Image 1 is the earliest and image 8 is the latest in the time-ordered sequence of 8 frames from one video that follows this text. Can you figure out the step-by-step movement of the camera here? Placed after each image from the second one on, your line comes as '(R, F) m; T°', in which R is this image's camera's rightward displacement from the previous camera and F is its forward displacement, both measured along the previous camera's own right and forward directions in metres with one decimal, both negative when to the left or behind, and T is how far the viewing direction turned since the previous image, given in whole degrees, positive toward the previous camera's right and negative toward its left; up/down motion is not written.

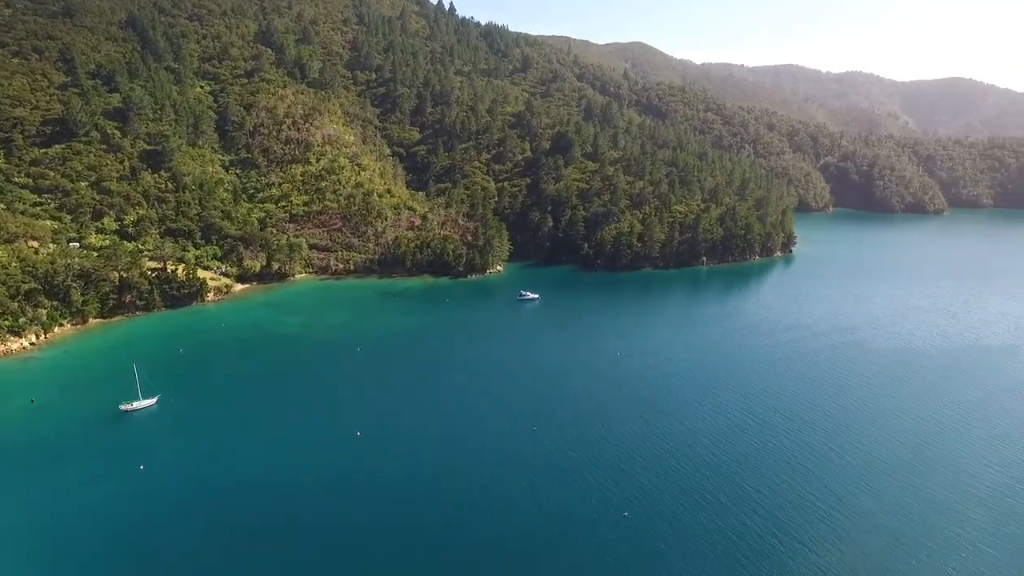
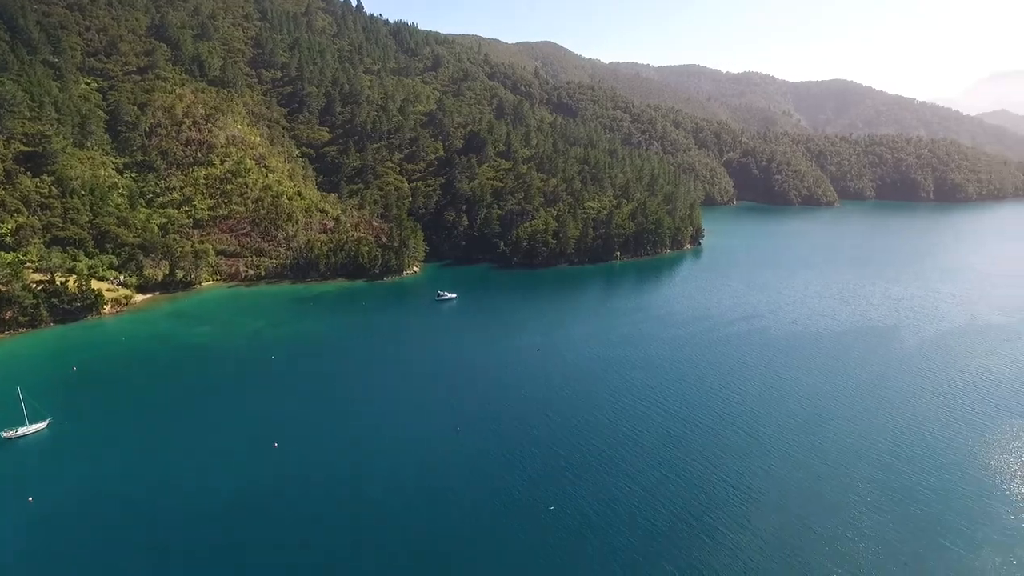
(+0.7, +3.6) m; +7°
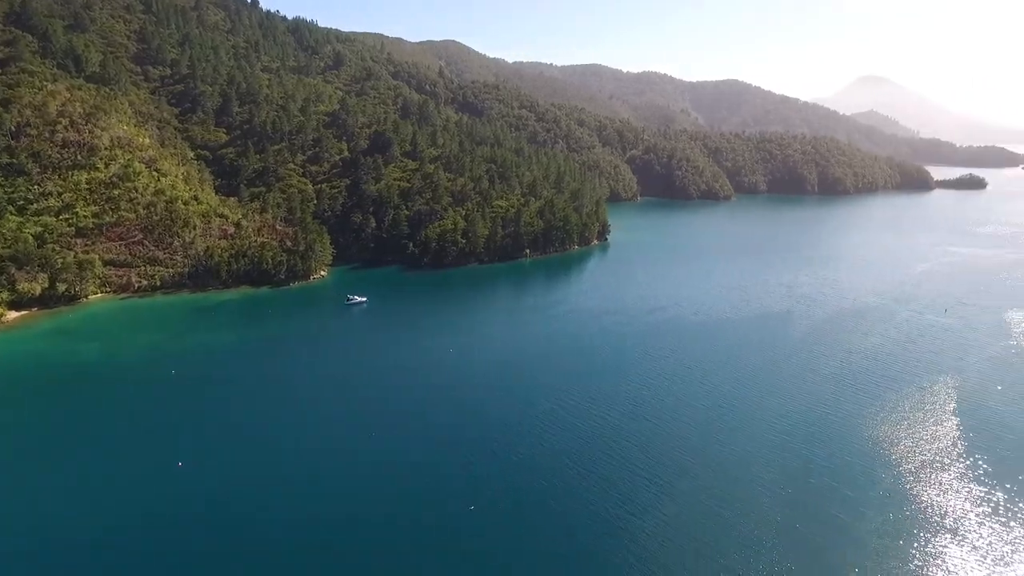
(+0.4, +0.2) m; +7°
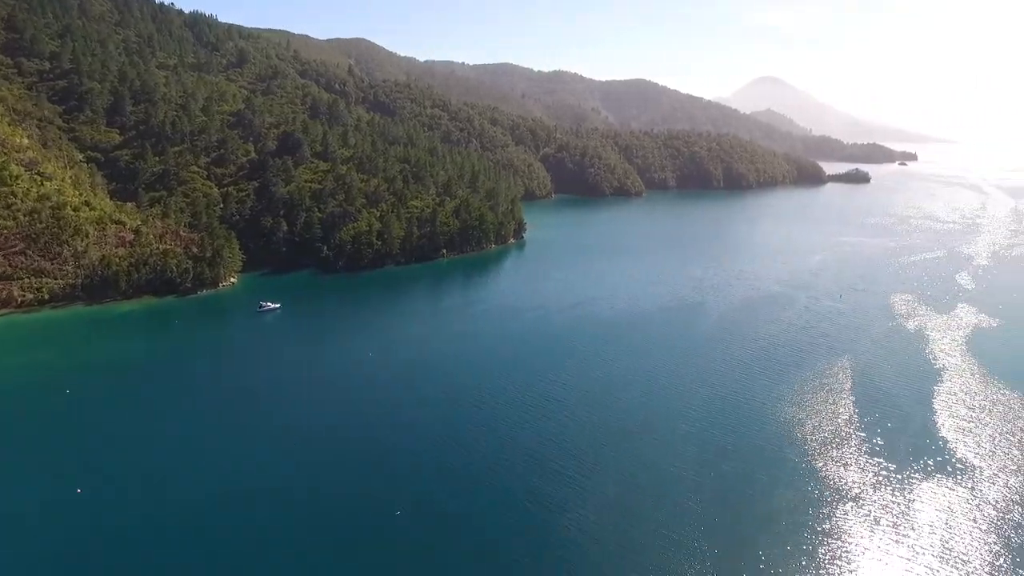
(0.0, -0.1) m; +7°
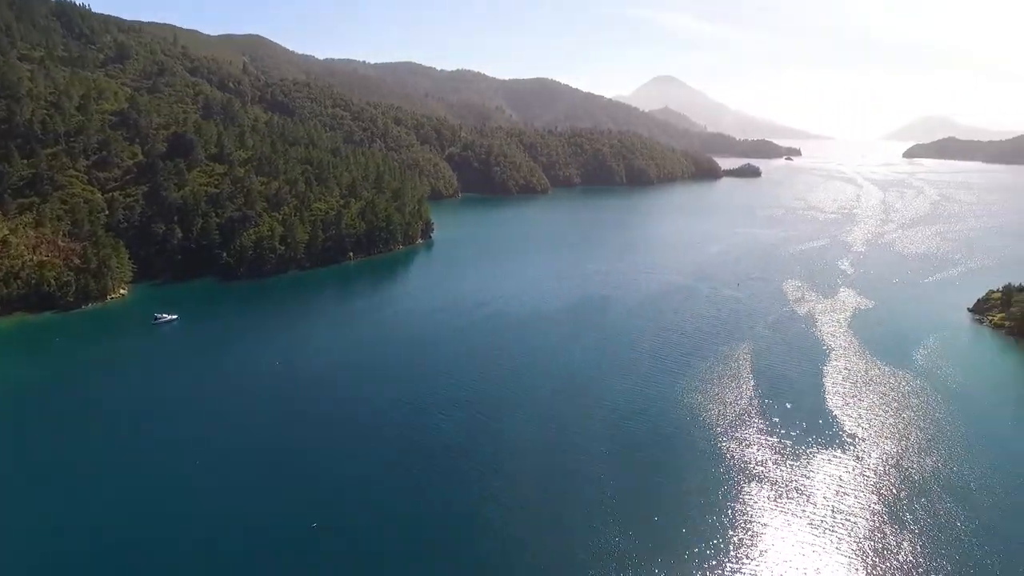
(-0.2, +0.1) m; +7°
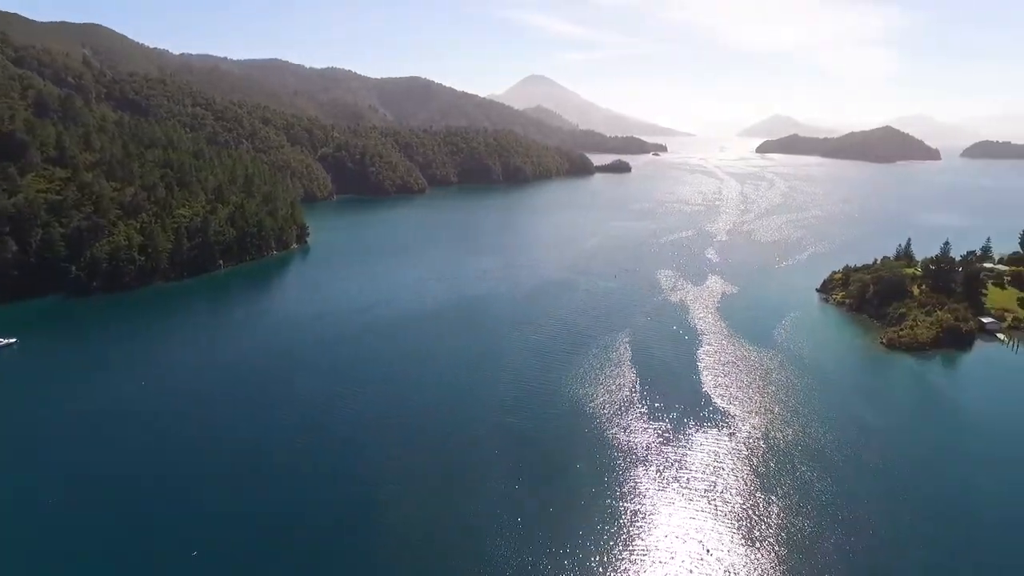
(-0.1, +0.2) m; +10°
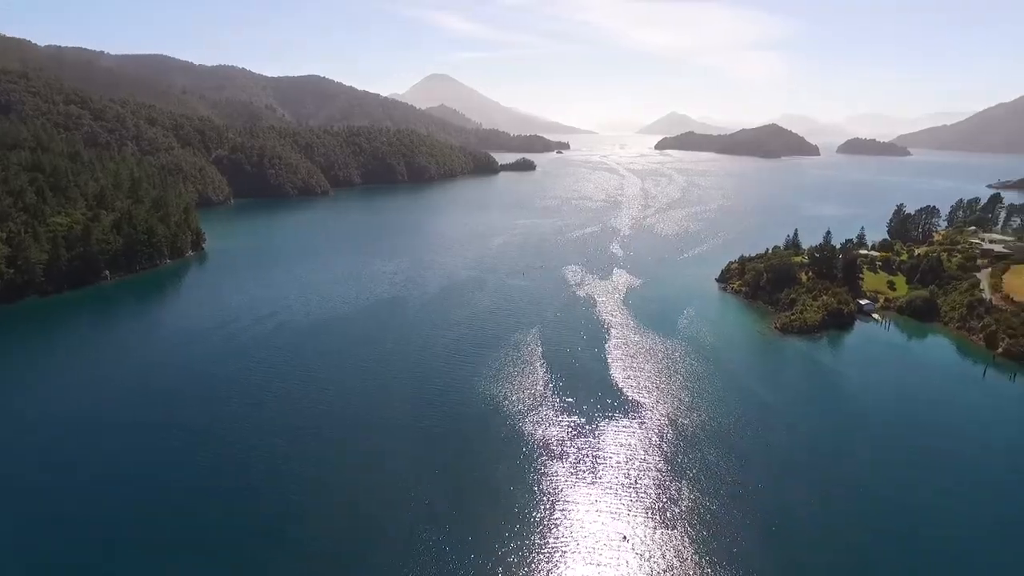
(+0.1, +0.3) m; +8°
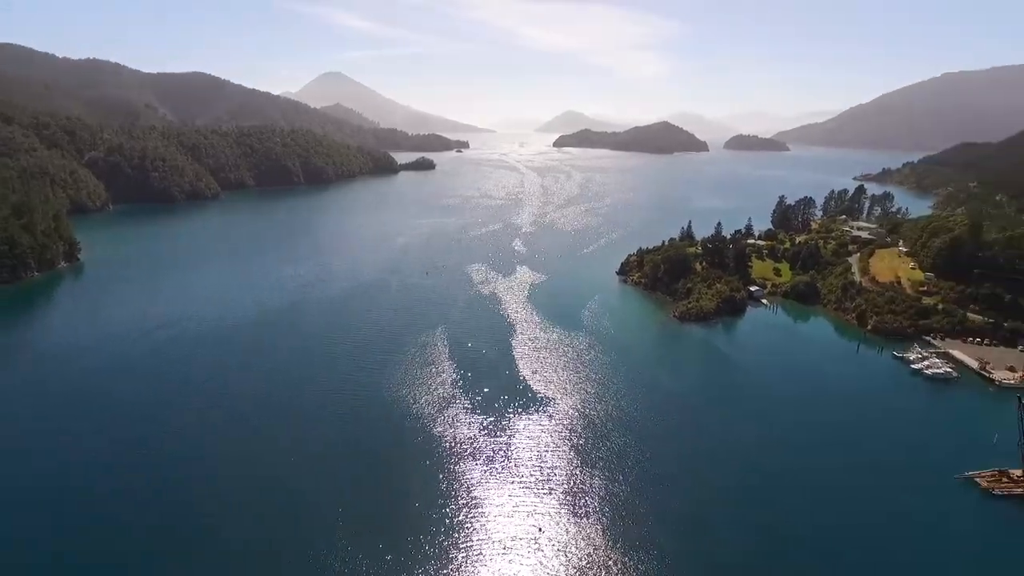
(0.0, +0.3) m; +8°
